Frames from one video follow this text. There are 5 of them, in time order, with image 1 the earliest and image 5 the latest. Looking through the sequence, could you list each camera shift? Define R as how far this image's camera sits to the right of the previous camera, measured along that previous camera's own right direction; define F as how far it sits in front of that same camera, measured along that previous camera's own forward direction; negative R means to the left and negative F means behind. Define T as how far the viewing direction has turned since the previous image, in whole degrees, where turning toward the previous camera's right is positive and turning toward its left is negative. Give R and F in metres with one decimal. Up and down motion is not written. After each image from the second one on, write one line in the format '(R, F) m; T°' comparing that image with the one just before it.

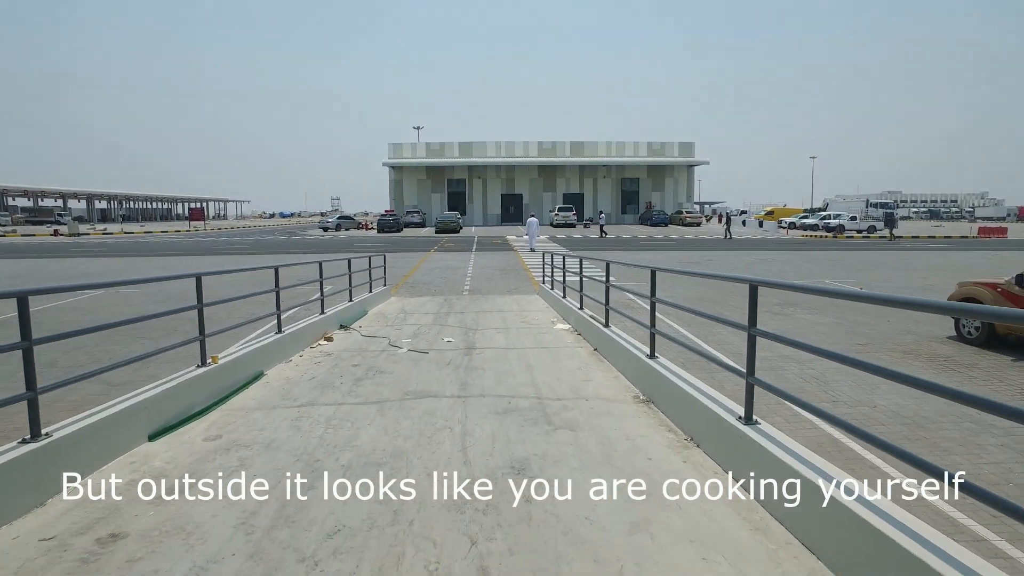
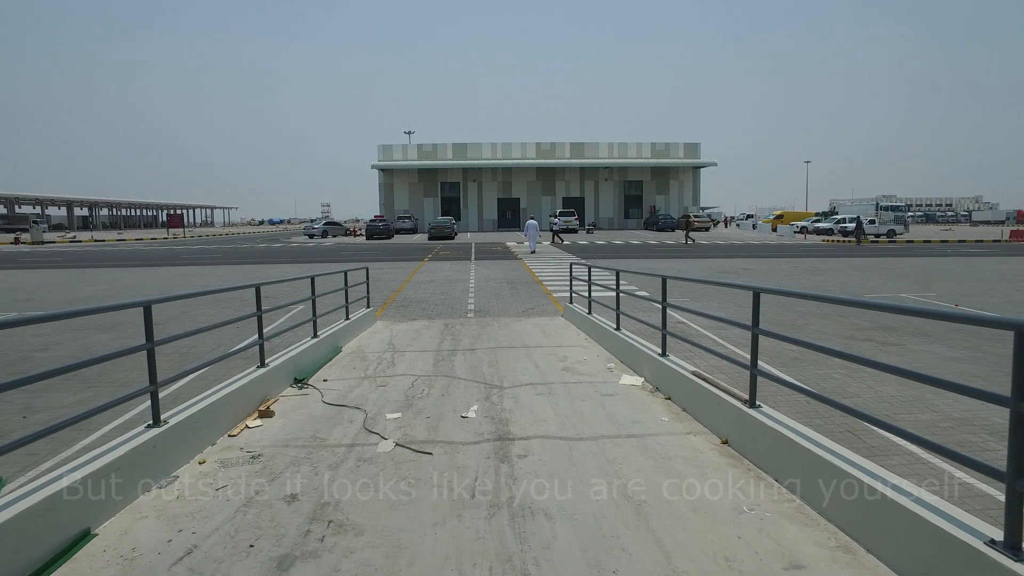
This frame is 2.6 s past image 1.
(-0.5, +3.4) m; +1°
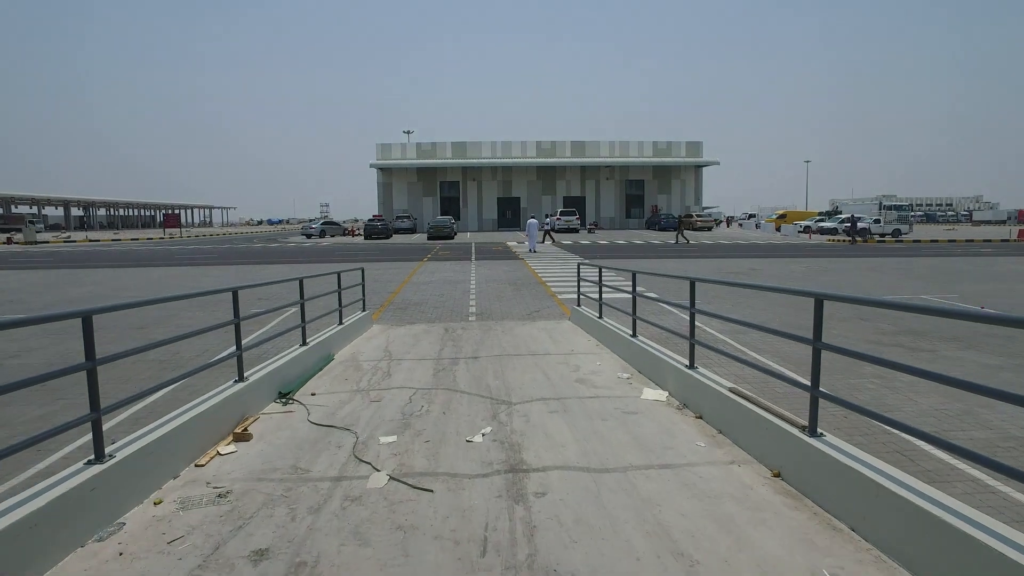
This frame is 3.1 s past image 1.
(-0.1, +0.7) m; 0°
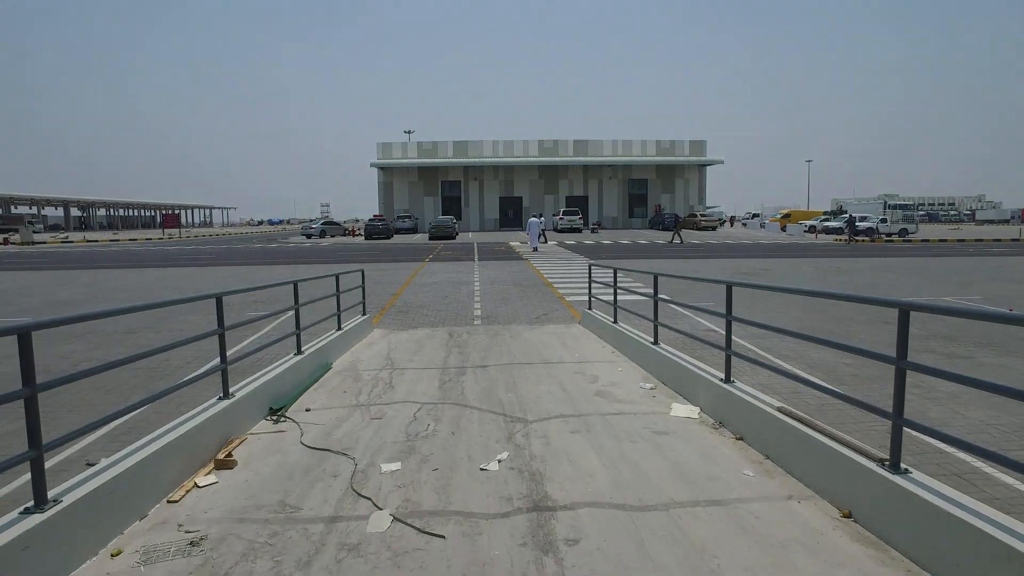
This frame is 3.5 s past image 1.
(-0.1, +0.6) m; 0°
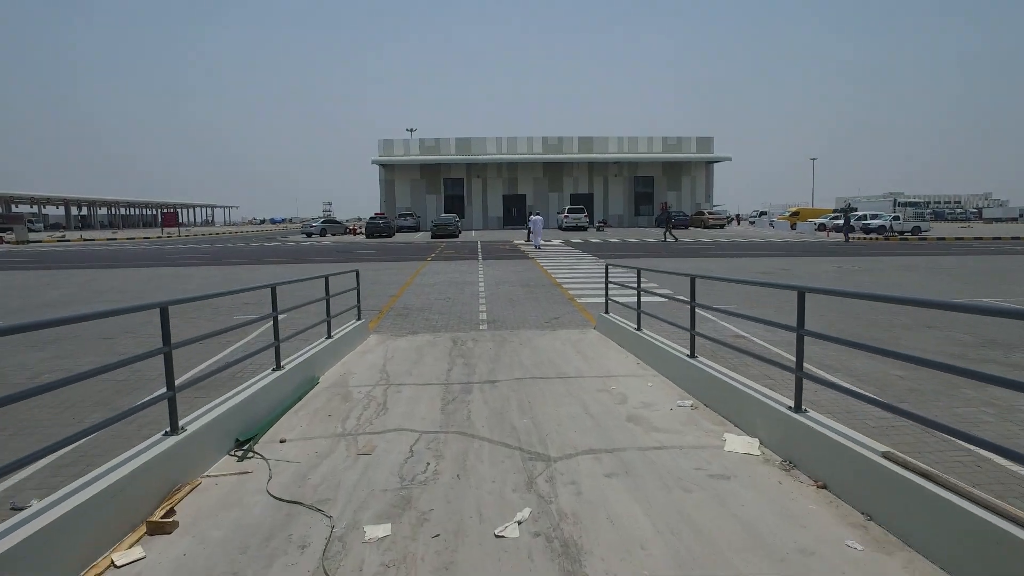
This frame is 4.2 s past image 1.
(-0.1, +1.0) m; 0°
